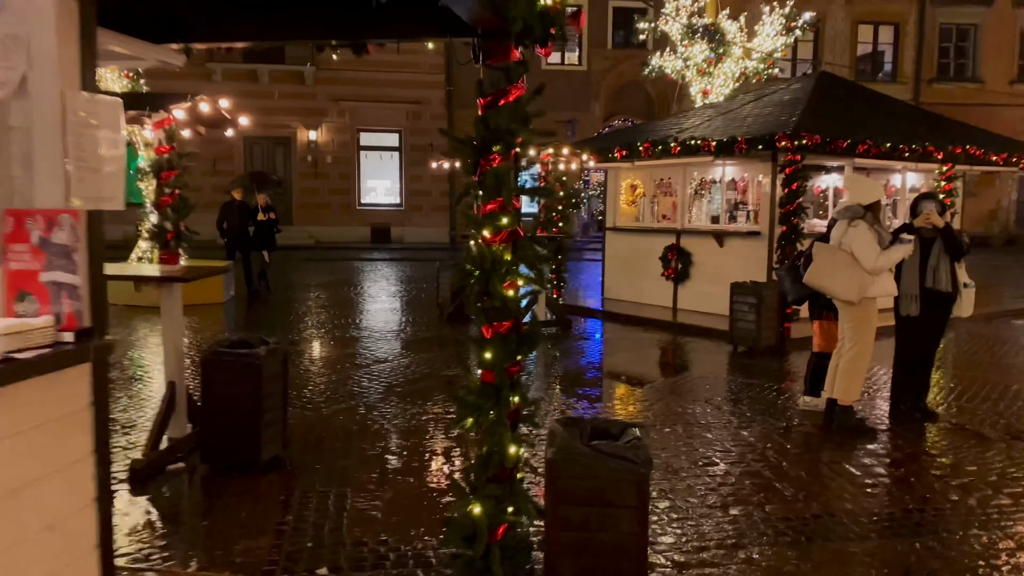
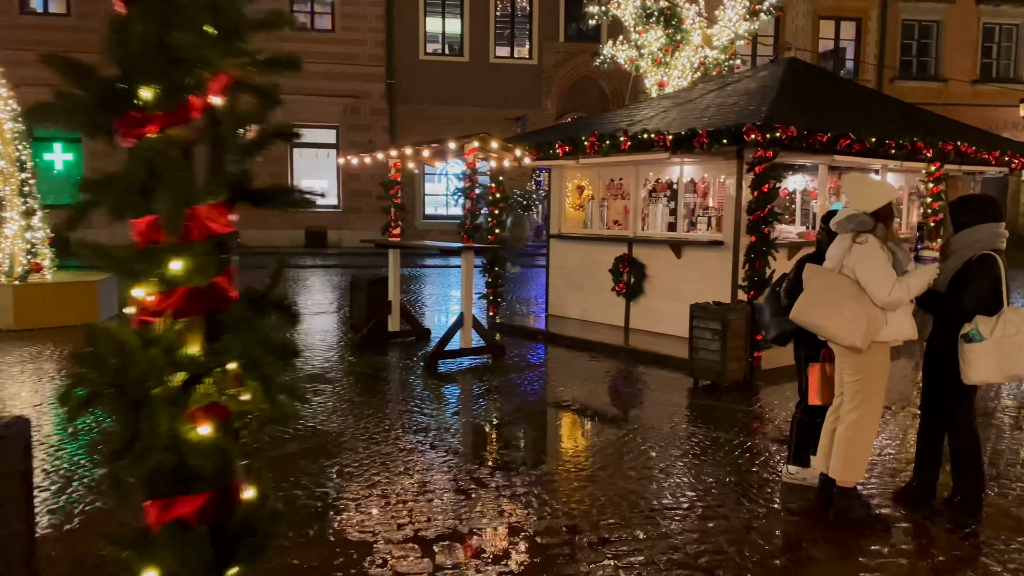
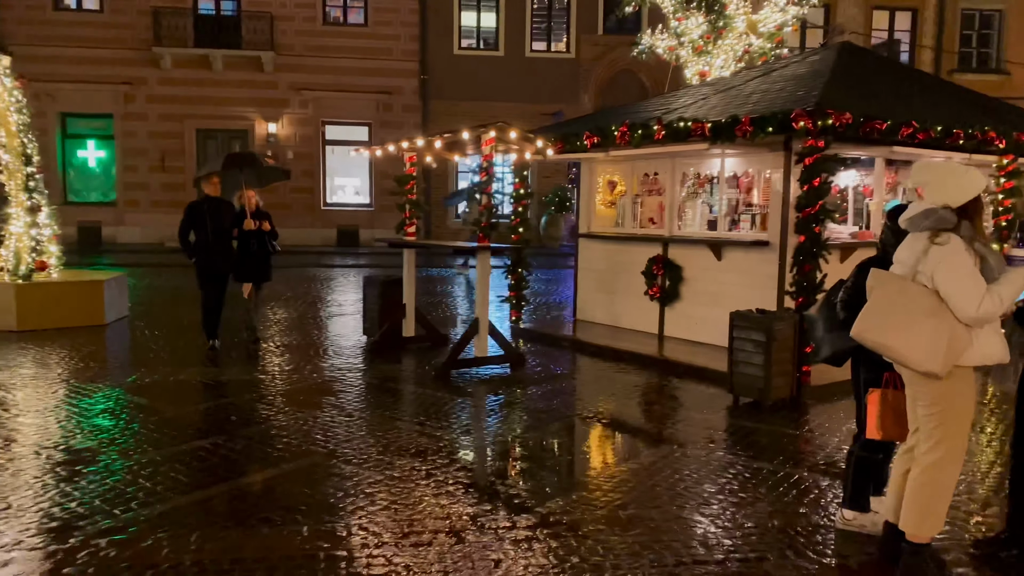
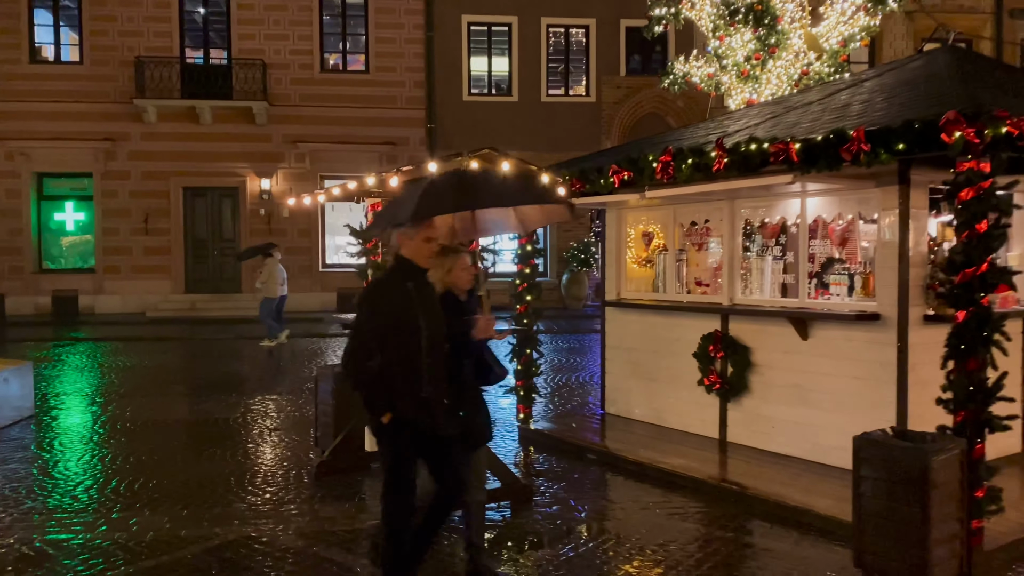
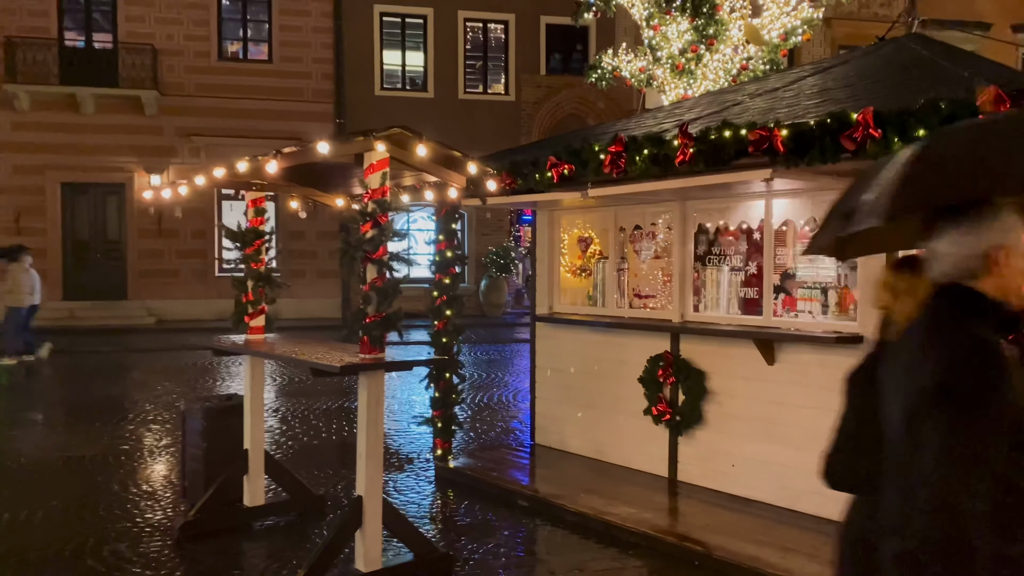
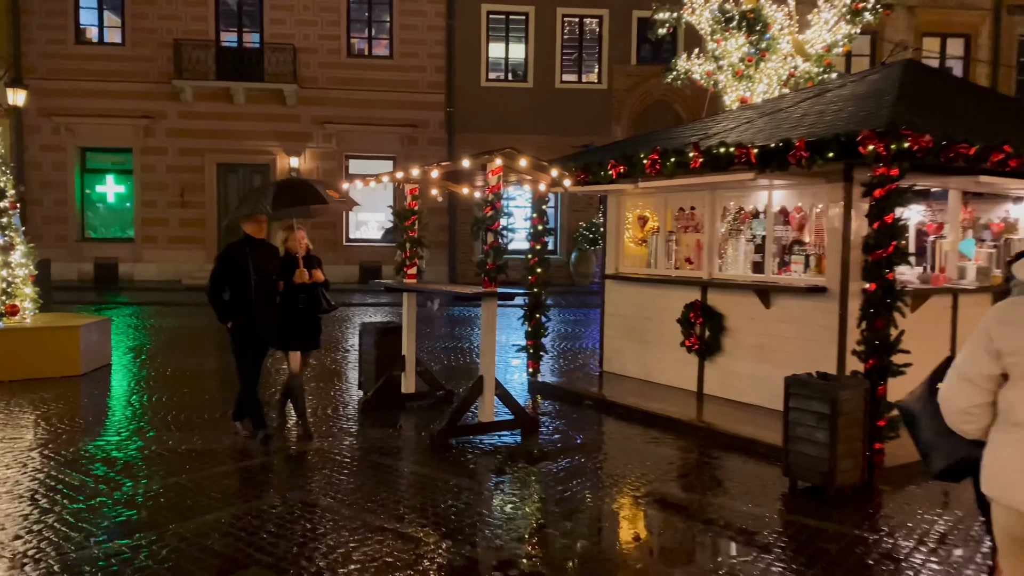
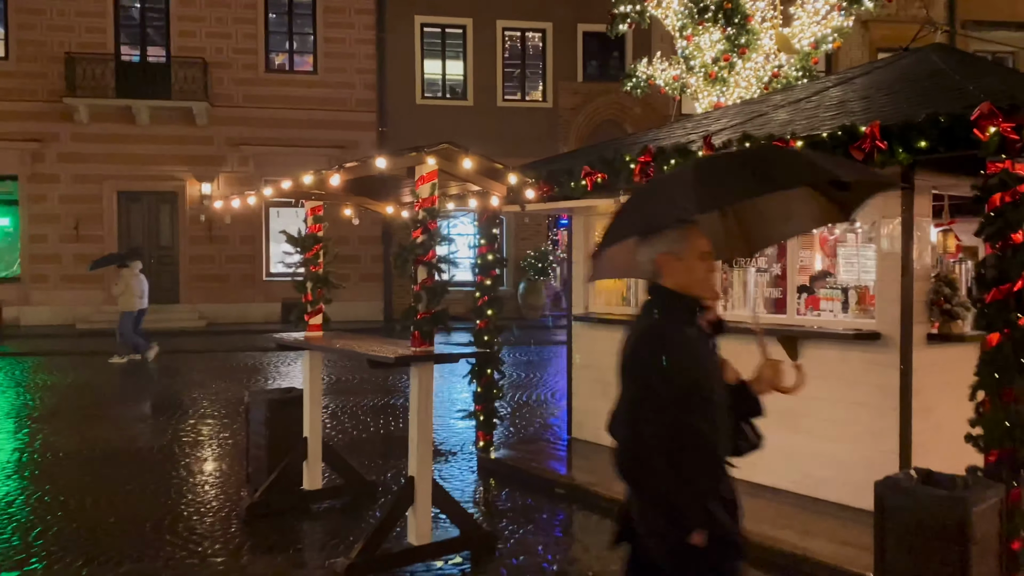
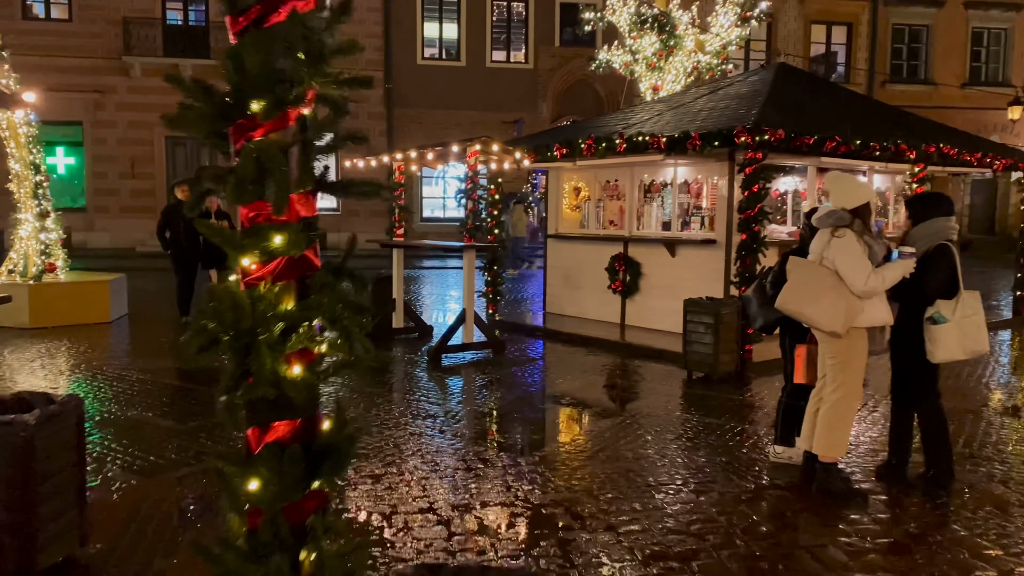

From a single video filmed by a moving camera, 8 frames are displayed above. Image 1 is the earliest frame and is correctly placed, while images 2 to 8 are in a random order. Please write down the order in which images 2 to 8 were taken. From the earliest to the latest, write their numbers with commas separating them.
8, 2, 3, 6, 4, 7, 5
